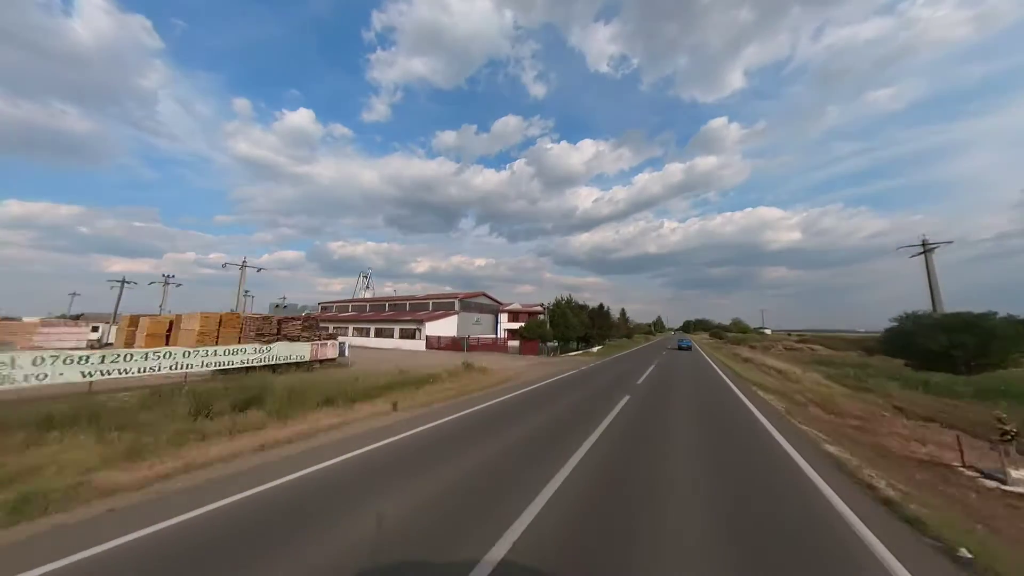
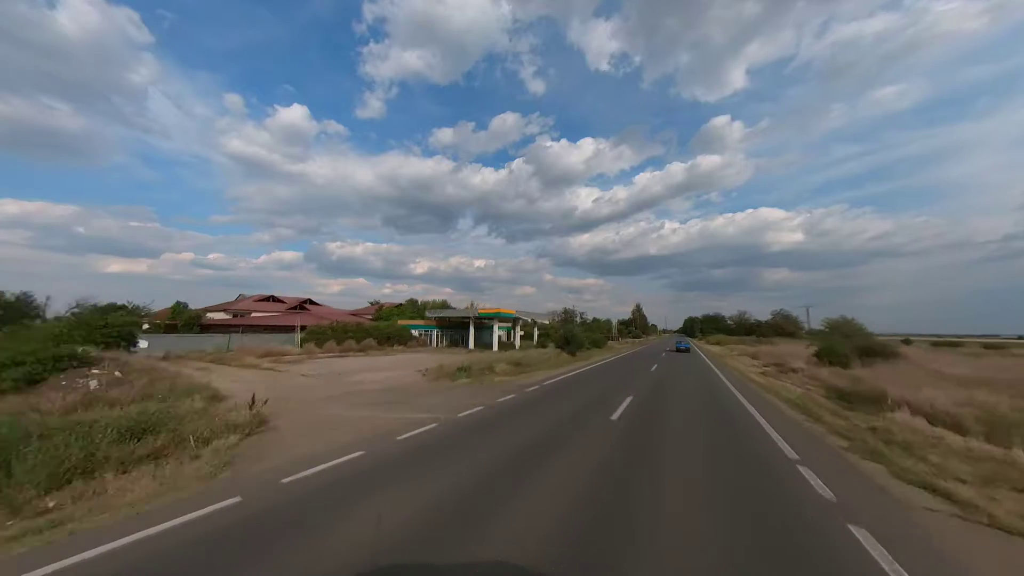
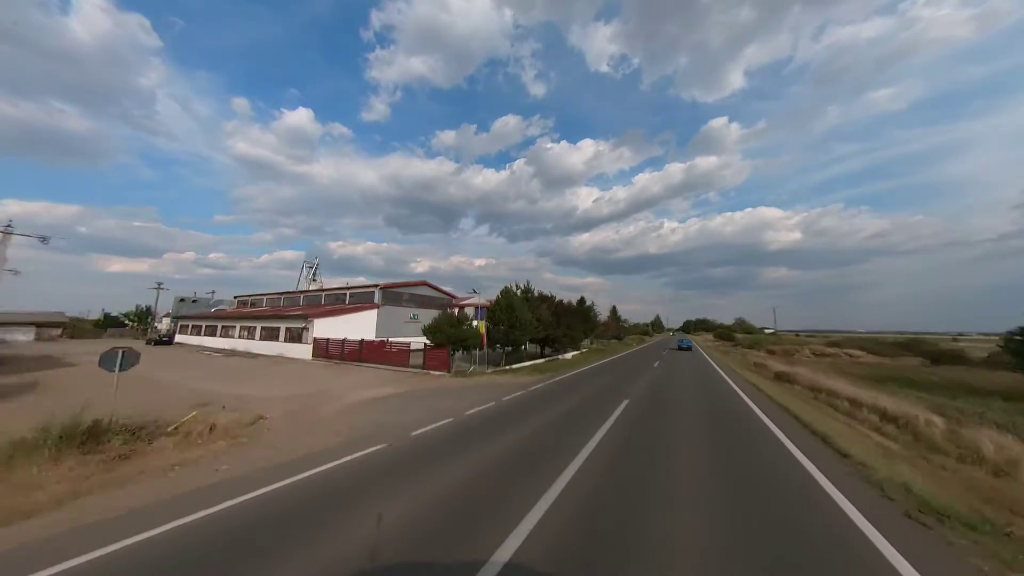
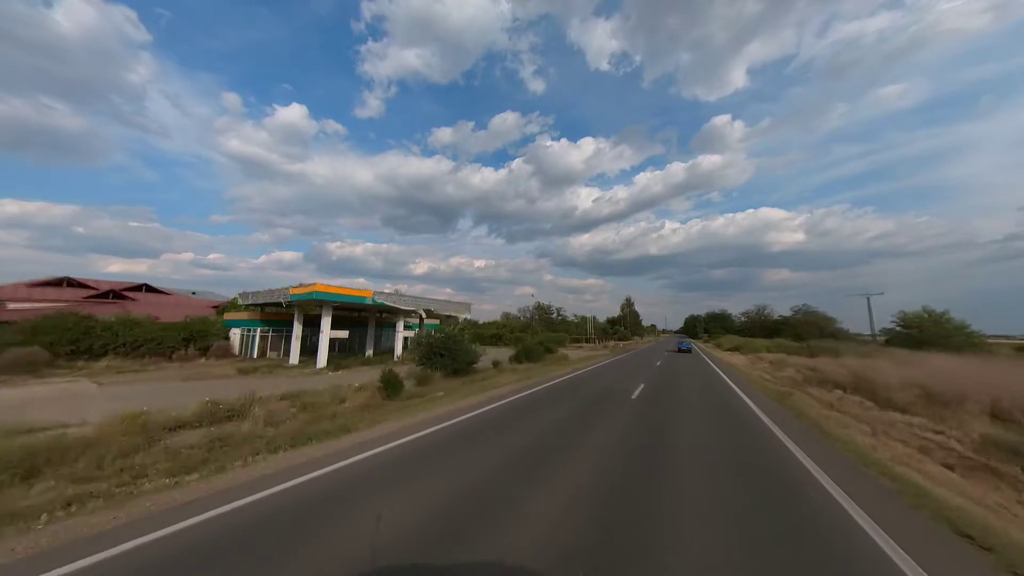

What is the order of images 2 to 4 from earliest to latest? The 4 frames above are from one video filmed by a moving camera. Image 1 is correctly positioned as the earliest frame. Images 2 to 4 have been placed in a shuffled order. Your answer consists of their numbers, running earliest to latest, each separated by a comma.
3, 2, 4
